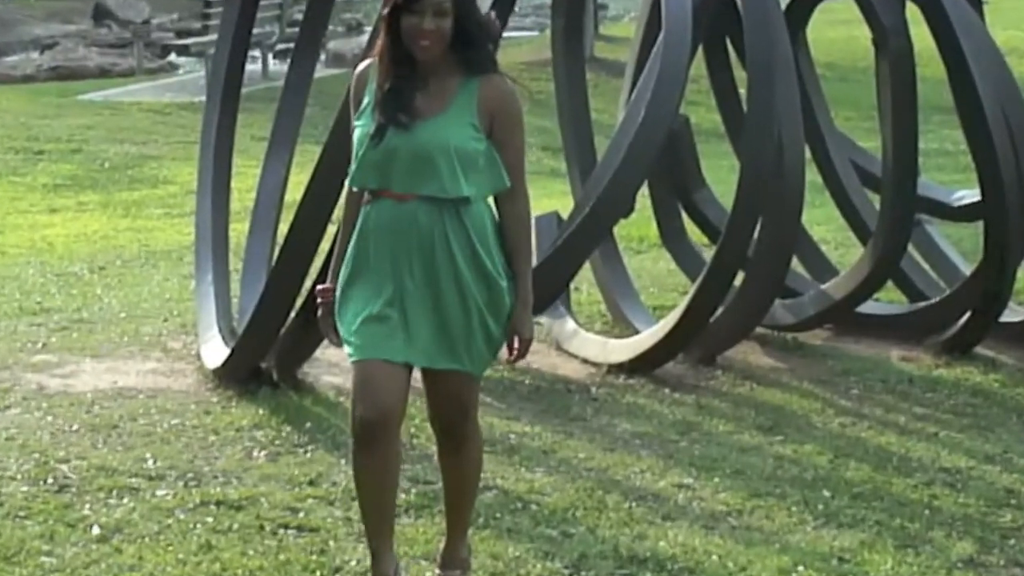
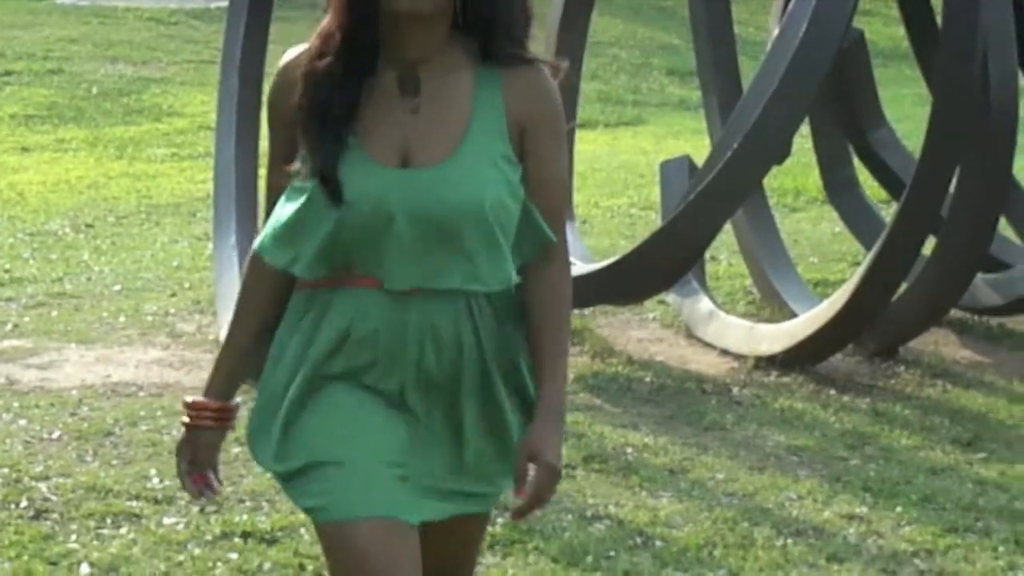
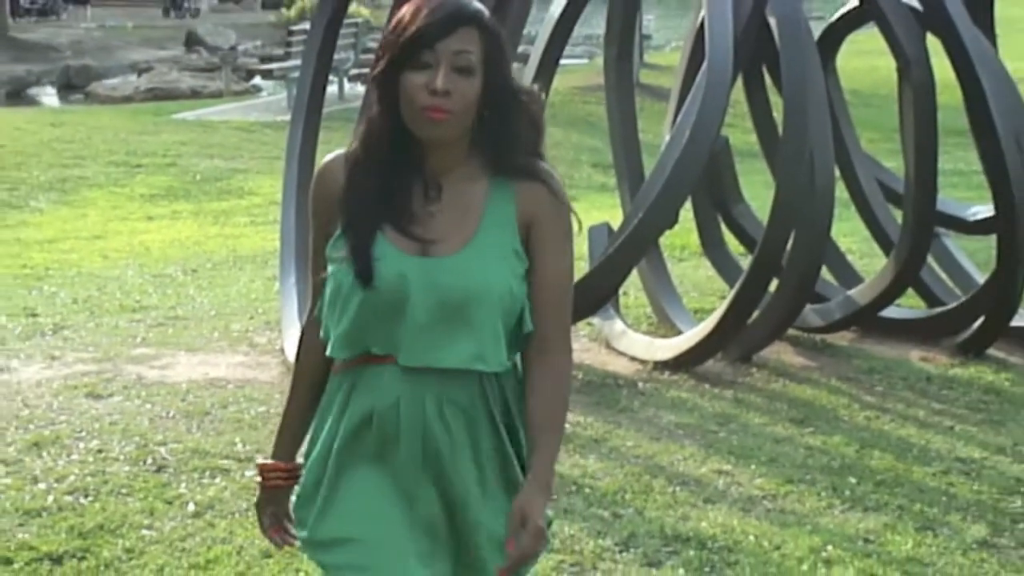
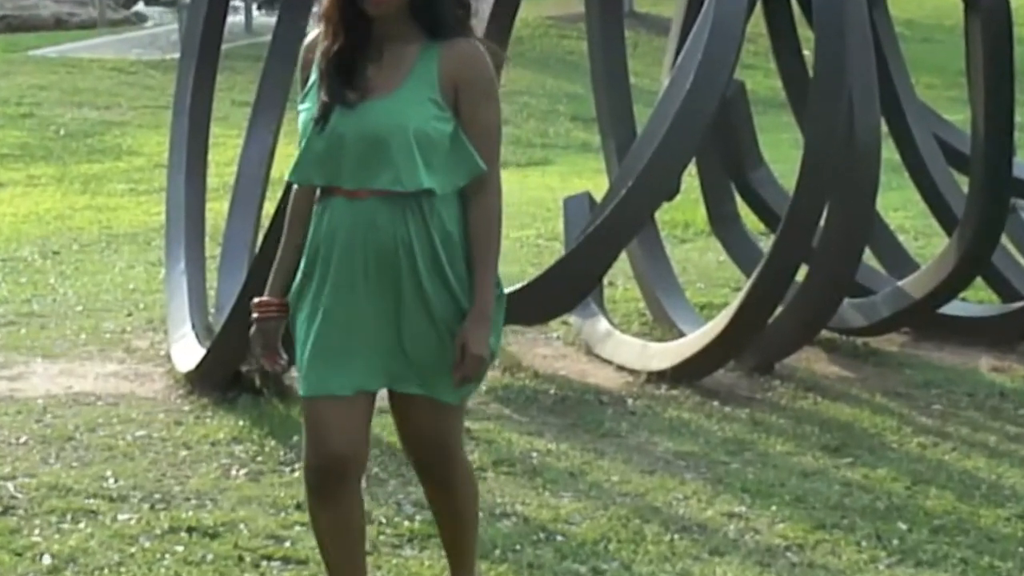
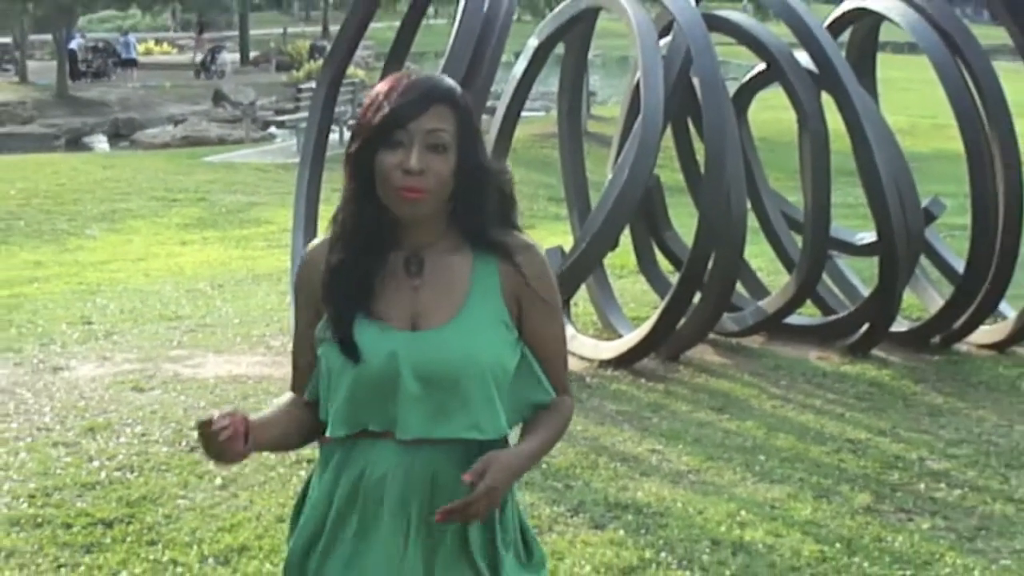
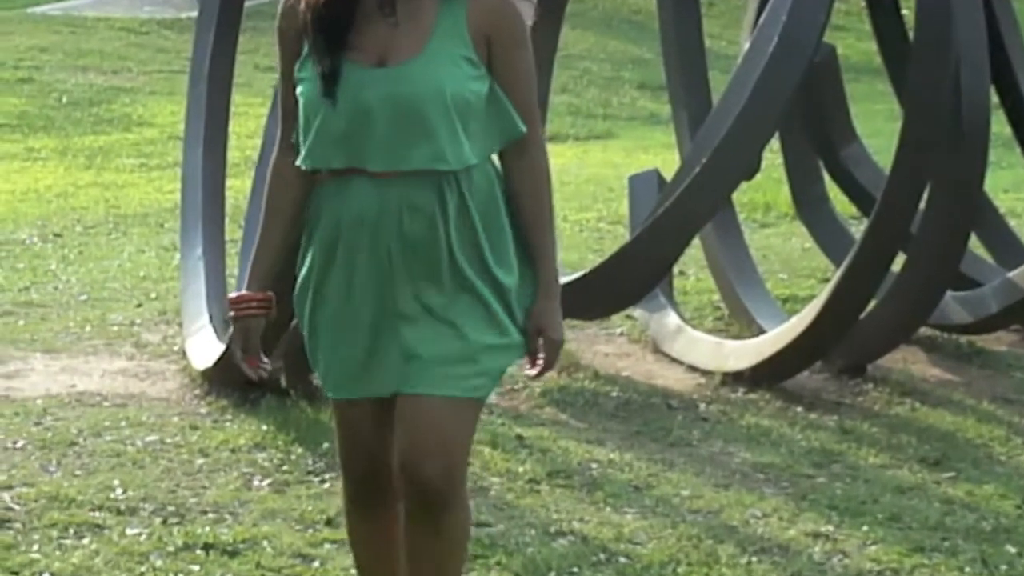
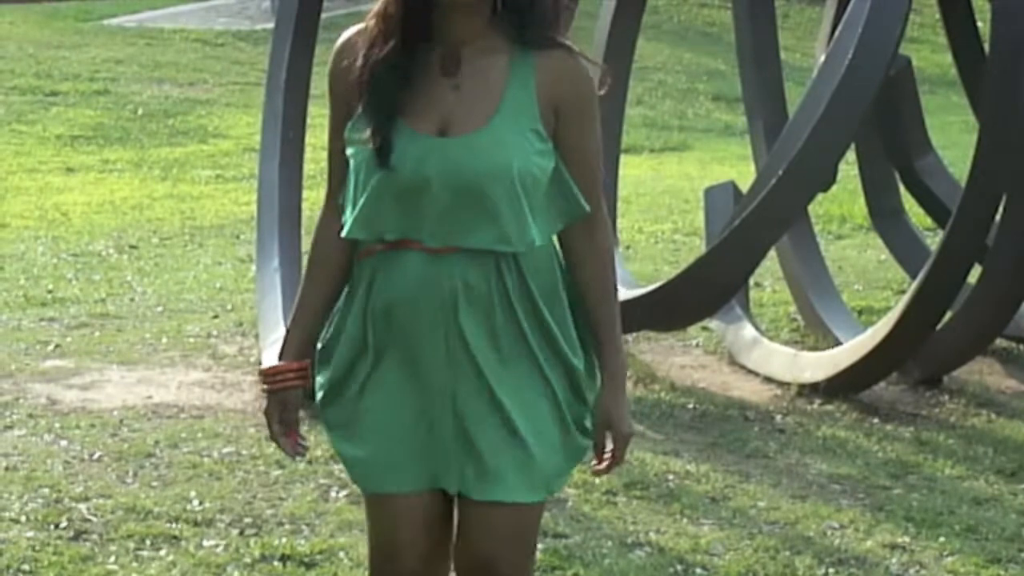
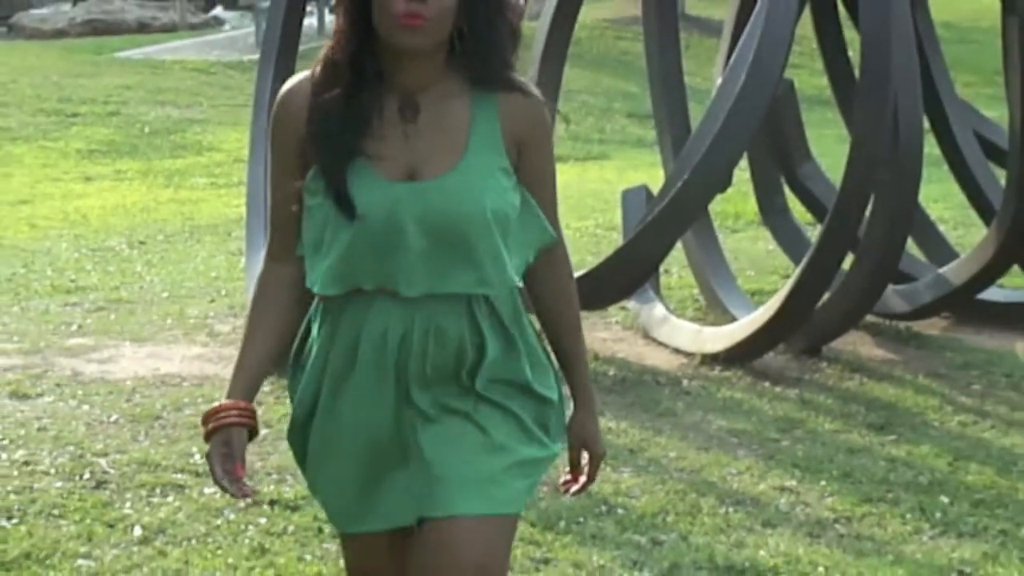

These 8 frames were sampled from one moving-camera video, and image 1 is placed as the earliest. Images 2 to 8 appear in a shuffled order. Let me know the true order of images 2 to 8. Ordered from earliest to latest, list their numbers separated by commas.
4, 6, 7, 2, 8, 3, 5
